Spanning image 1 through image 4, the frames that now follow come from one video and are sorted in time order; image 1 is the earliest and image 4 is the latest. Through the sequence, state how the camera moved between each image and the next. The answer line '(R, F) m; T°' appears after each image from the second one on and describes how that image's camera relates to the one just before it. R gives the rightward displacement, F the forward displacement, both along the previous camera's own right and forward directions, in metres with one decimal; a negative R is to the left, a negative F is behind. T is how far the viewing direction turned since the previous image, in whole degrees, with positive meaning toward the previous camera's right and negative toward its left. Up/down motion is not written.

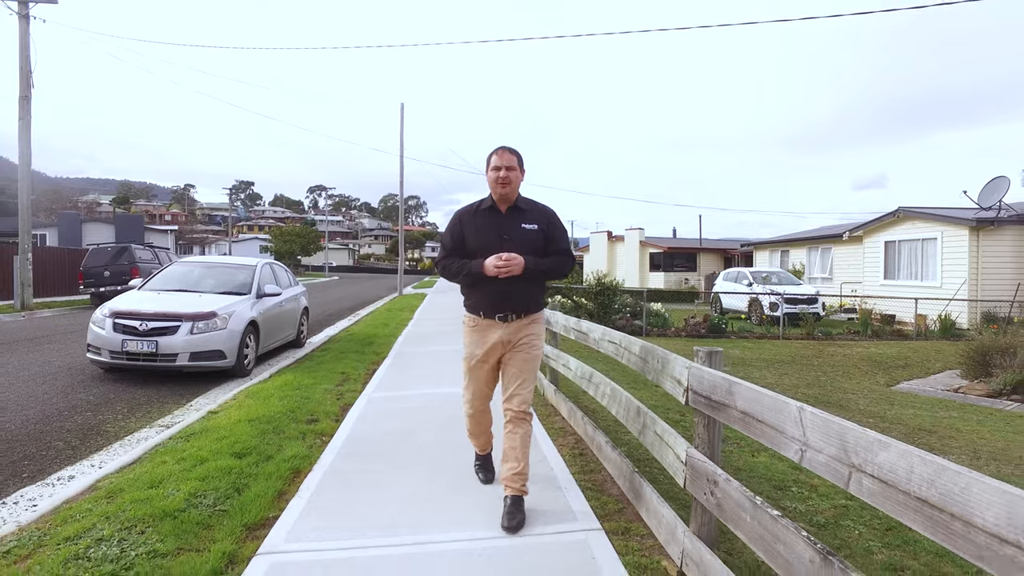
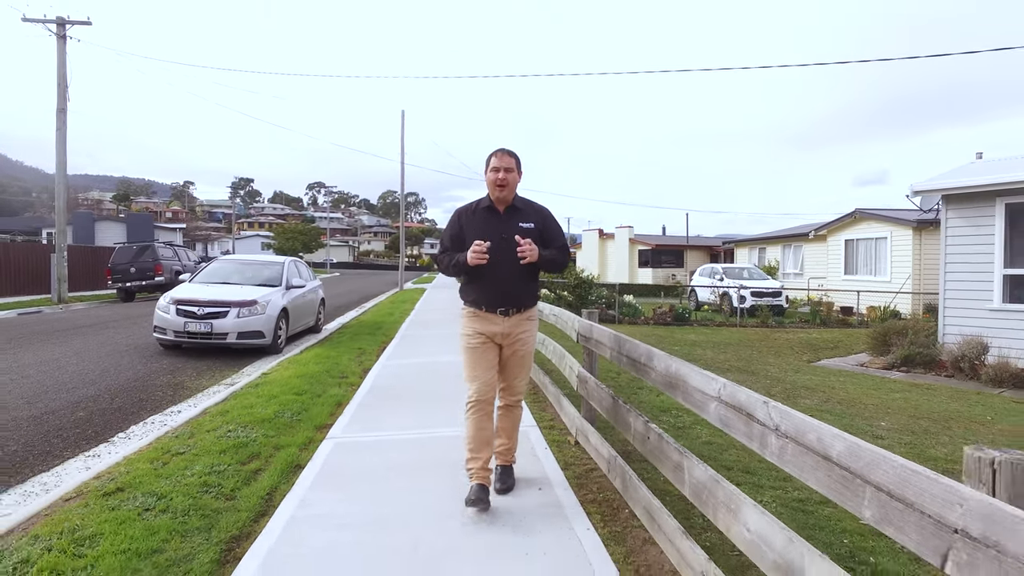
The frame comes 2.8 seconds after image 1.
(+0.2, -1.8) m; 0°
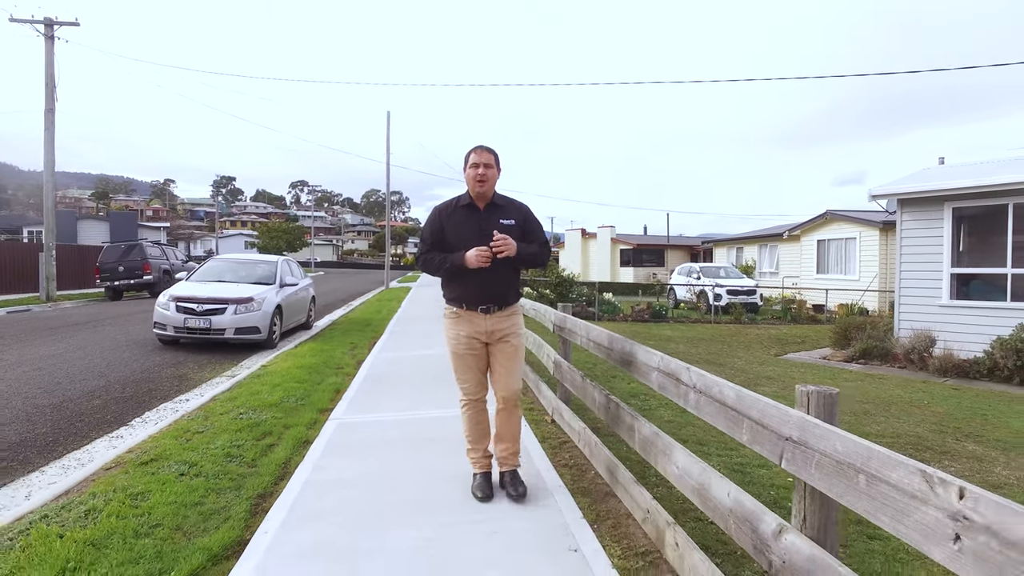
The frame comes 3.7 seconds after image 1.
(0.0, -0.6) m; +1°
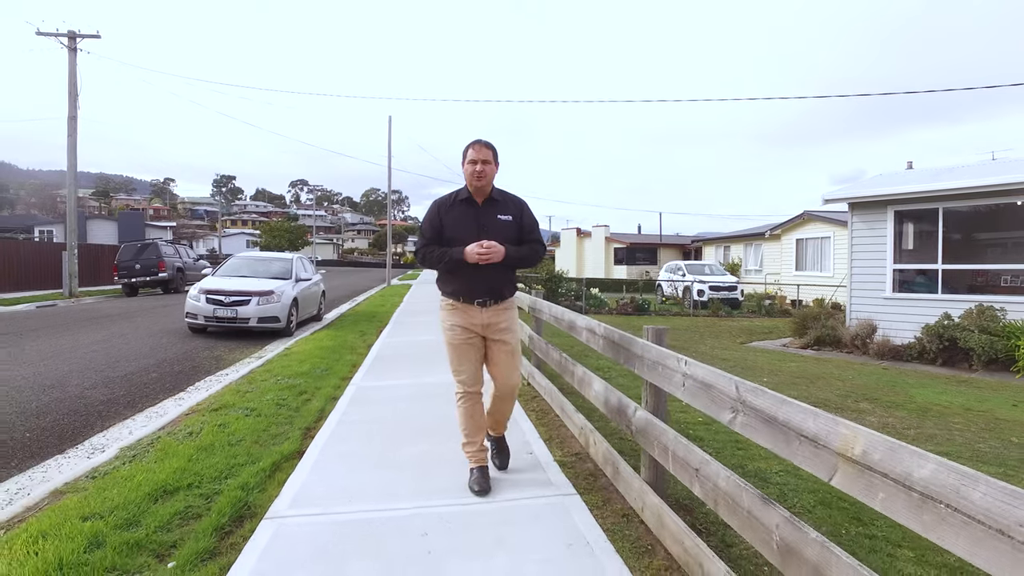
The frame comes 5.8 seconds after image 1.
(+0.1, -1.2) m; 0°
